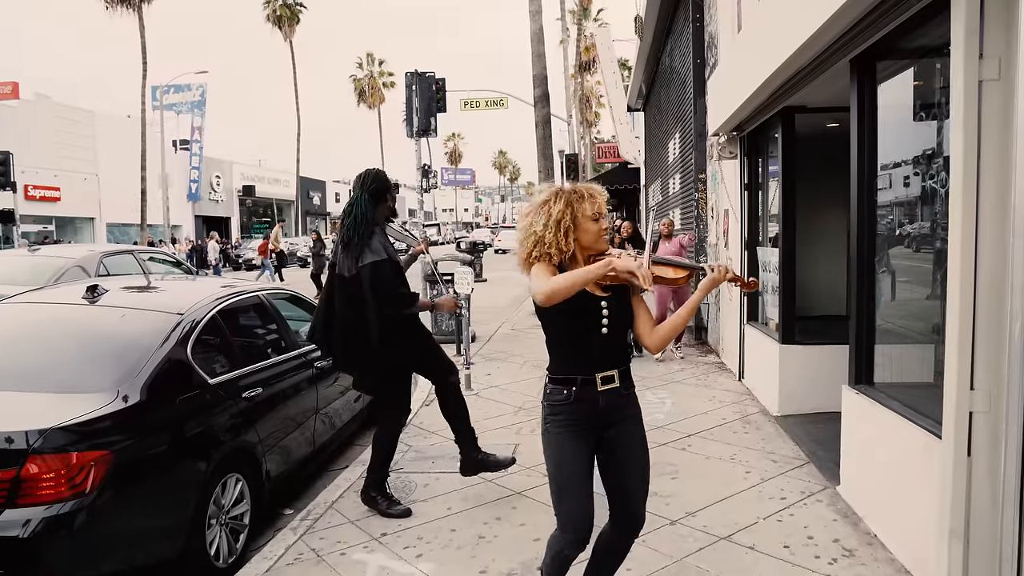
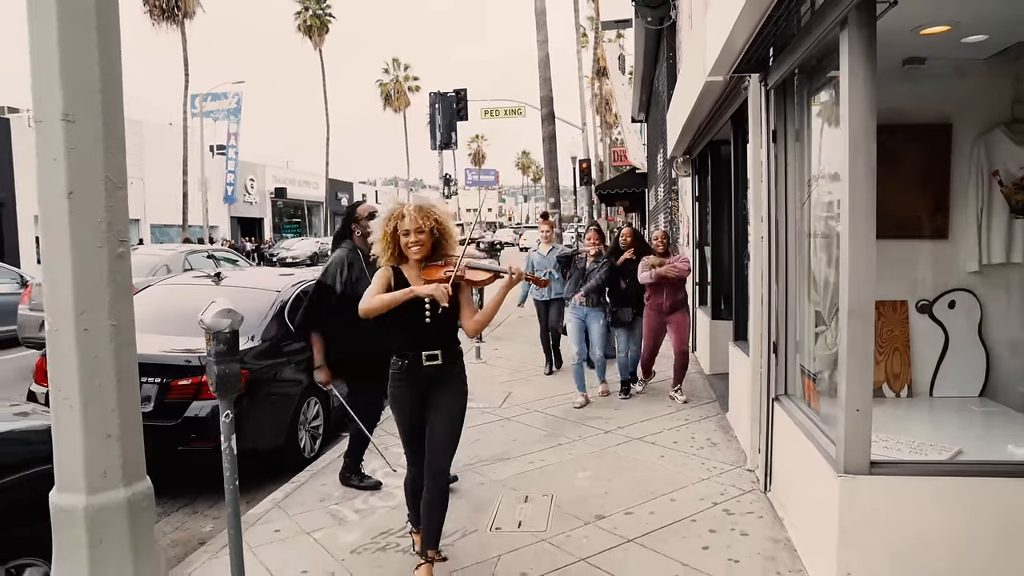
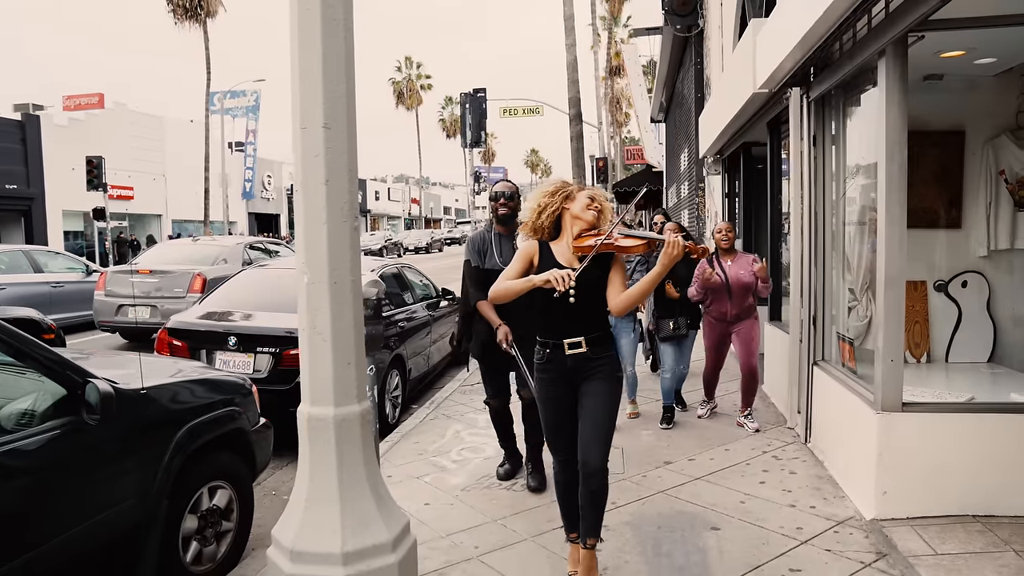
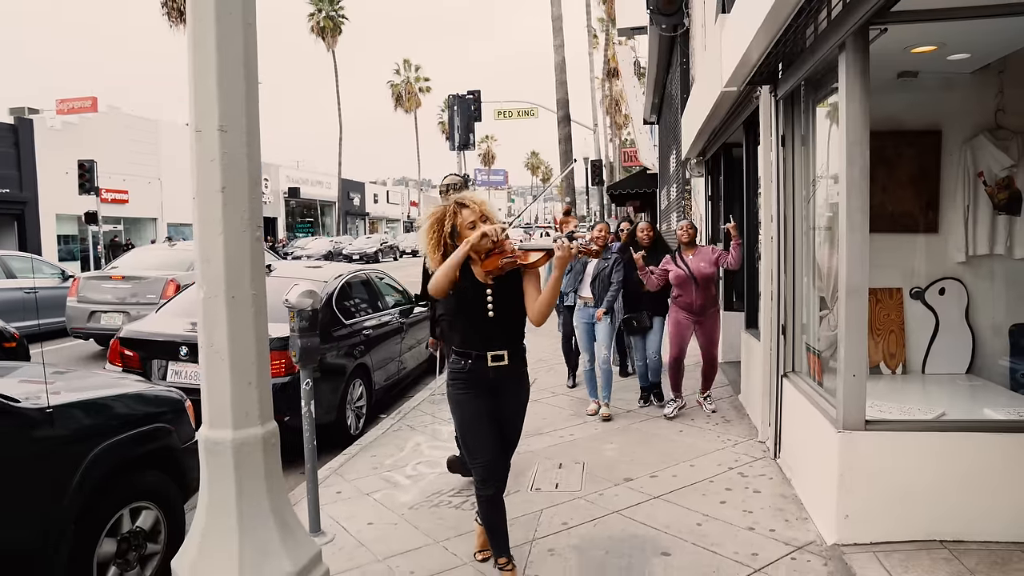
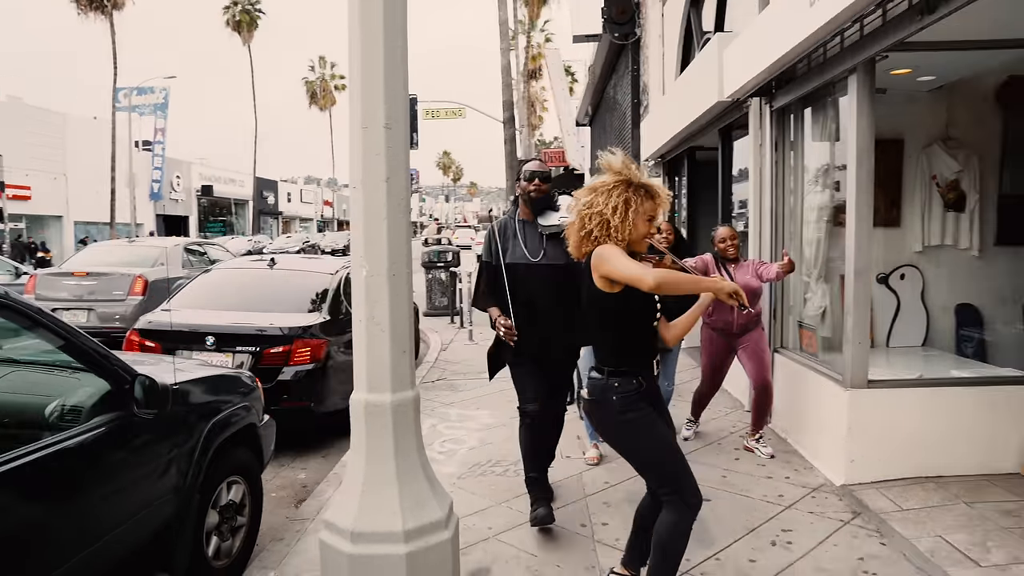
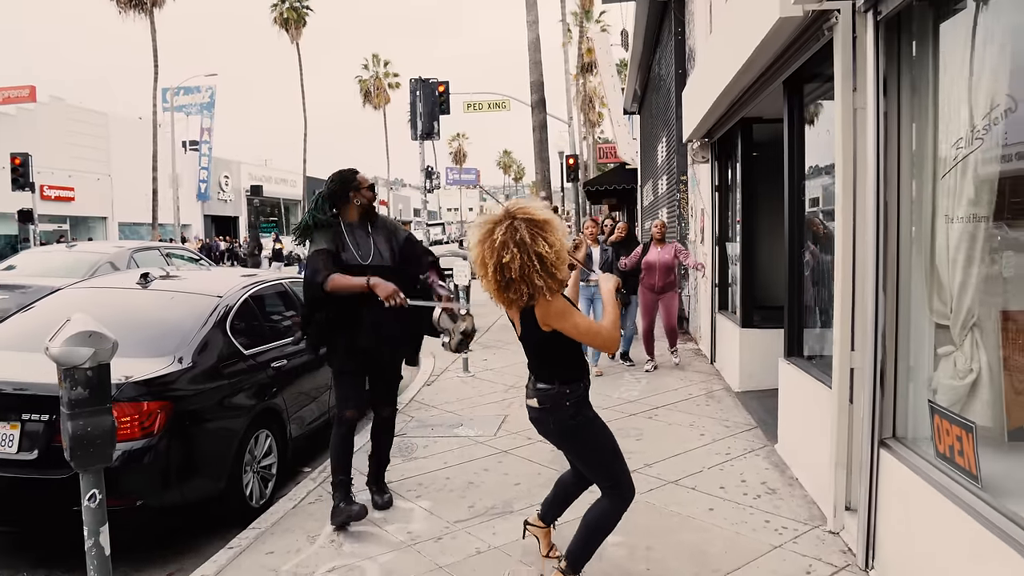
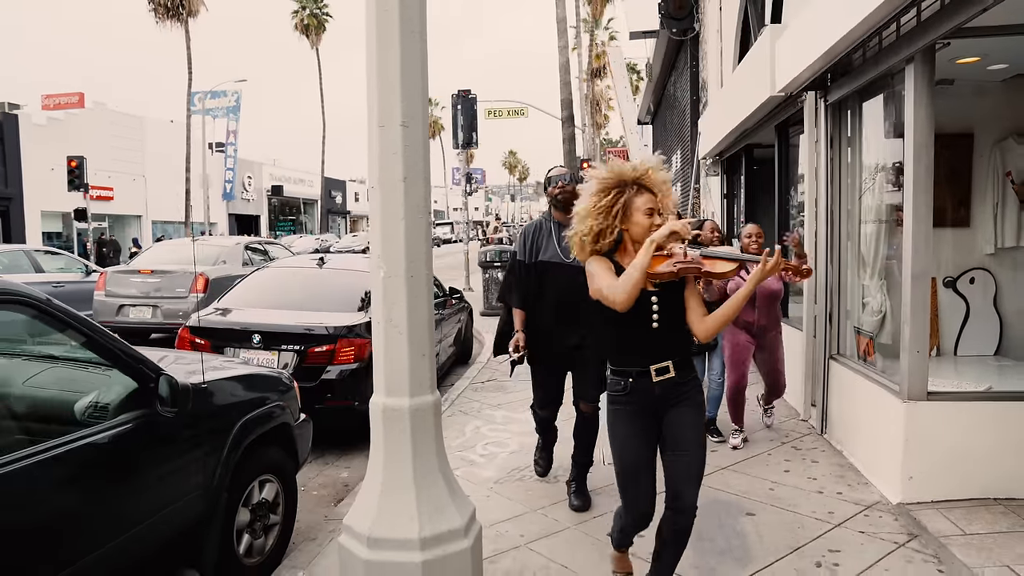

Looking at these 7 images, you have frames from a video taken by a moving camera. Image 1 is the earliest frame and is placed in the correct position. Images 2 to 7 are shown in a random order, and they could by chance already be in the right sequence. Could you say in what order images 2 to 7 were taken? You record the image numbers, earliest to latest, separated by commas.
6, 2, 4, 3, 7, 5
